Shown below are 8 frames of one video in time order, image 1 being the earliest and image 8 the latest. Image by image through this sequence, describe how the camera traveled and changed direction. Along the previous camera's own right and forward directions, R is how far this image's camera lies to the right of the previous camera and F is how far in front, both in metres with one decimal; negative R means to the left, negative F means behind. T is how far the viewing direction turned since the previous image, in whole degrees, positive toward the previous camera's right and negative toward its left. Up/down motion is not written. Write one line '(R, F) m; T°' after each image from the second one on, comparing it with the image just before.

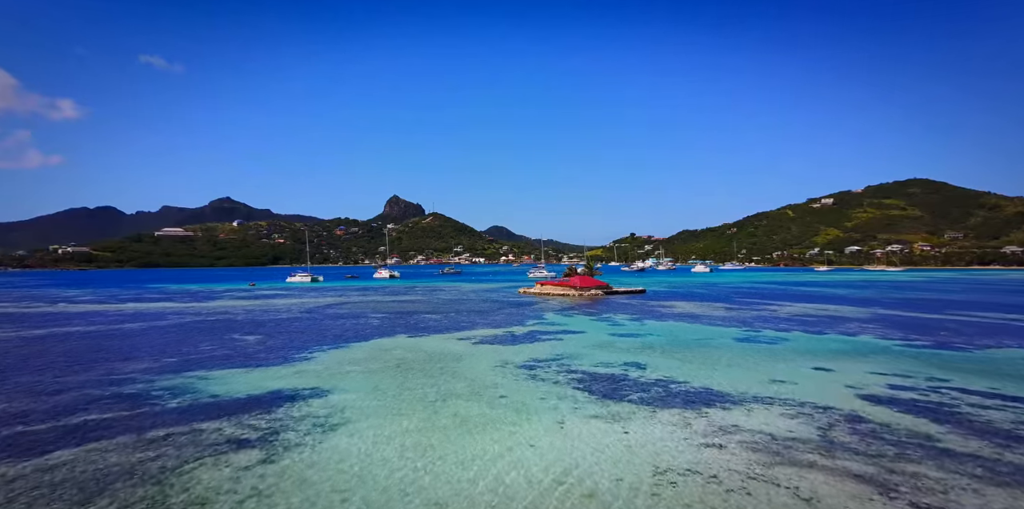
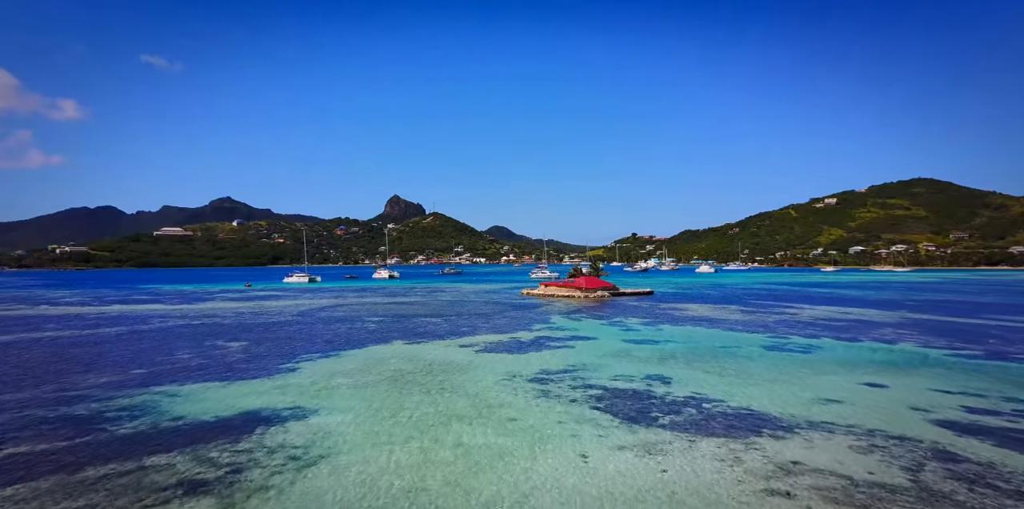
(-0.3, +2.5) m; 0°
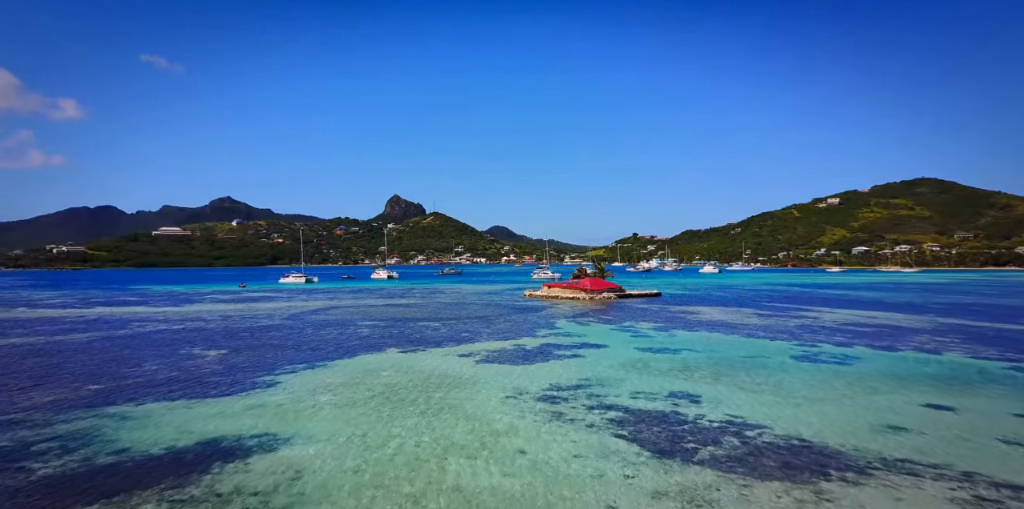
(-0.2, +2.6) m; 0°
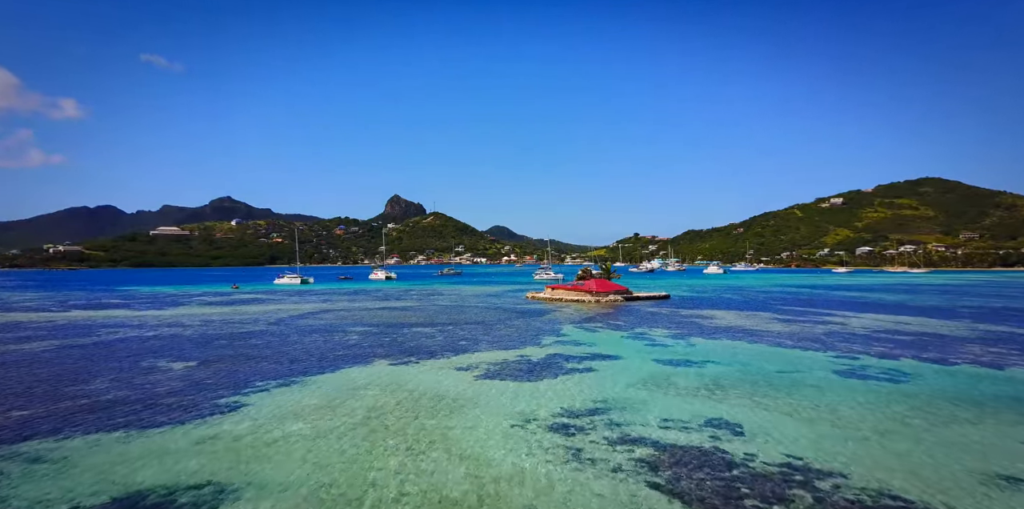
(-0.1, +3.0) m; 0°
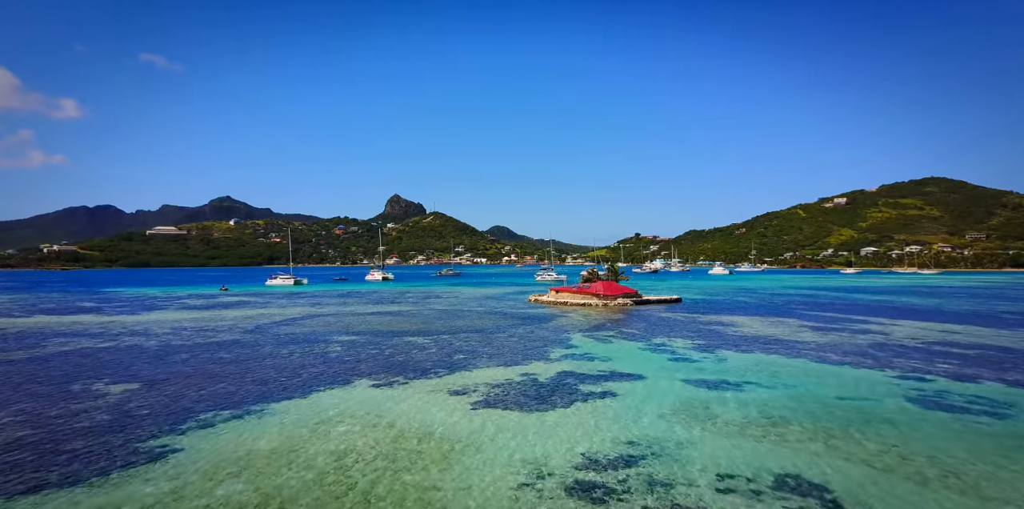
(-0.1, +3.9) m; 0°
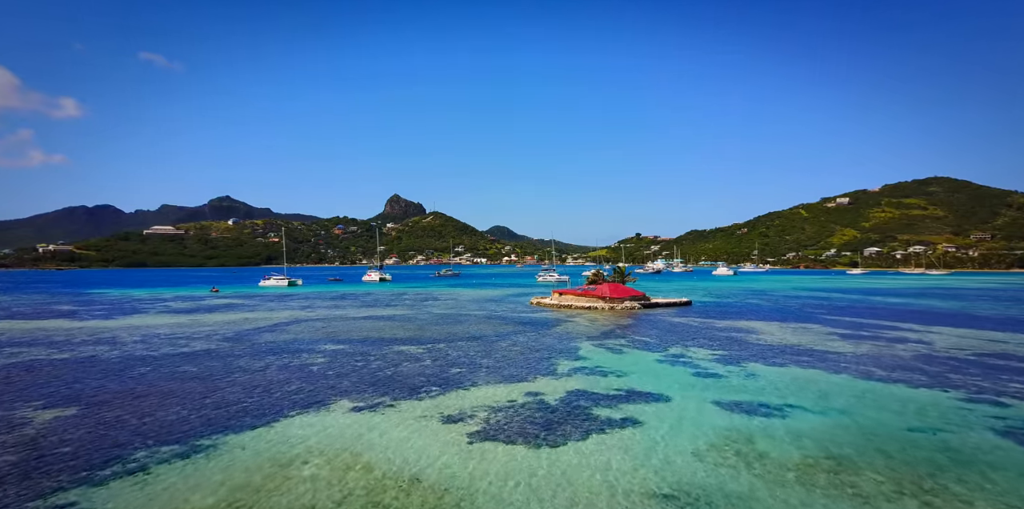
(-0.1, +3.1) m; 0°
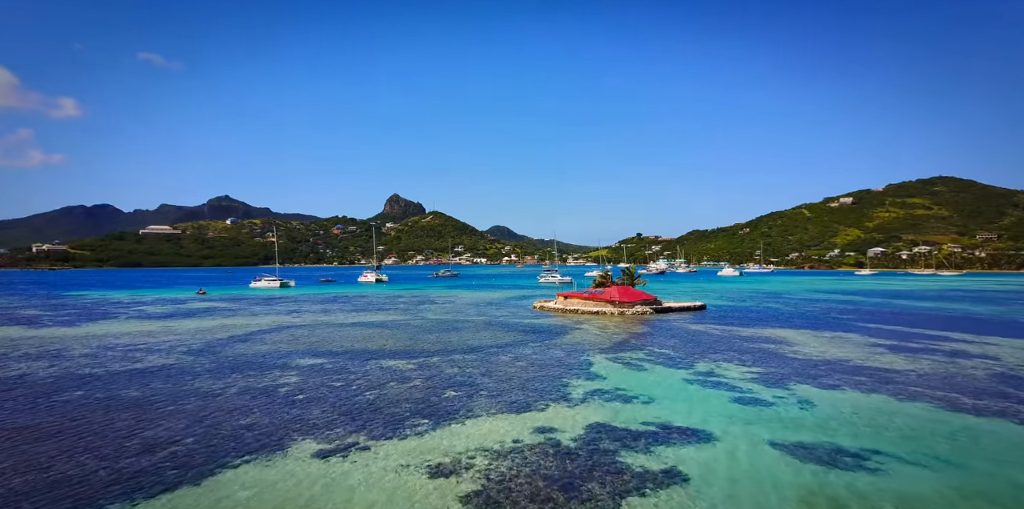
(-0.2, +4.0) m; 0°
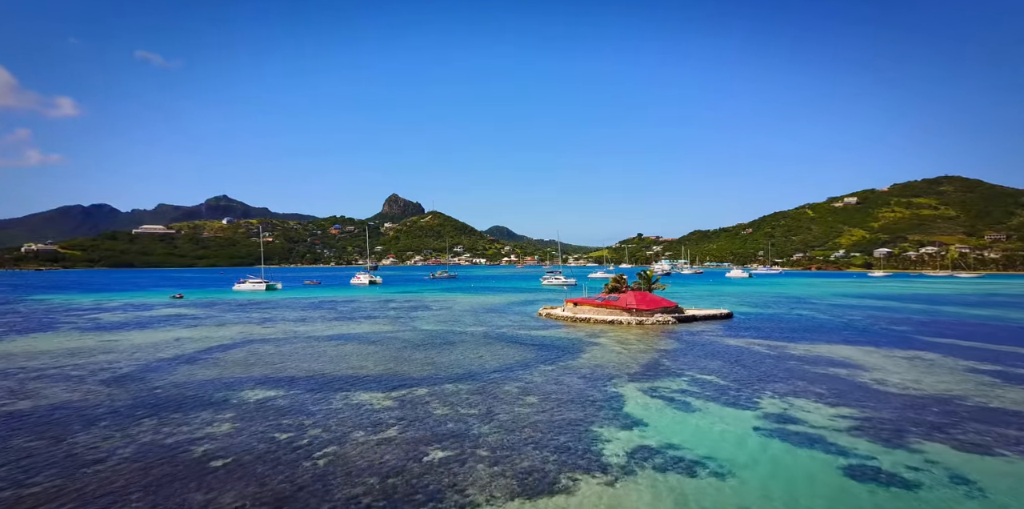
(-0.3, +6.2) m; 0°
